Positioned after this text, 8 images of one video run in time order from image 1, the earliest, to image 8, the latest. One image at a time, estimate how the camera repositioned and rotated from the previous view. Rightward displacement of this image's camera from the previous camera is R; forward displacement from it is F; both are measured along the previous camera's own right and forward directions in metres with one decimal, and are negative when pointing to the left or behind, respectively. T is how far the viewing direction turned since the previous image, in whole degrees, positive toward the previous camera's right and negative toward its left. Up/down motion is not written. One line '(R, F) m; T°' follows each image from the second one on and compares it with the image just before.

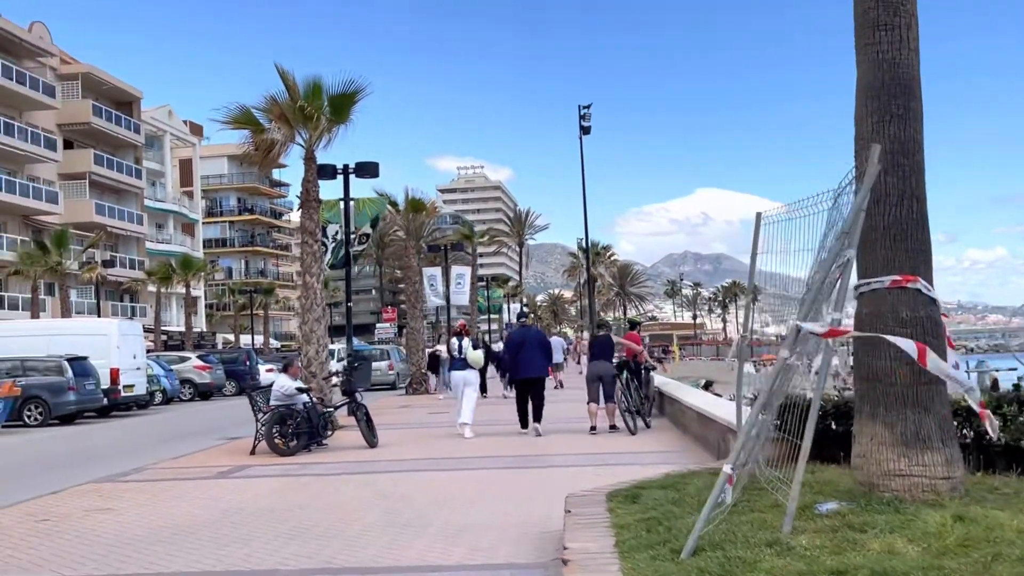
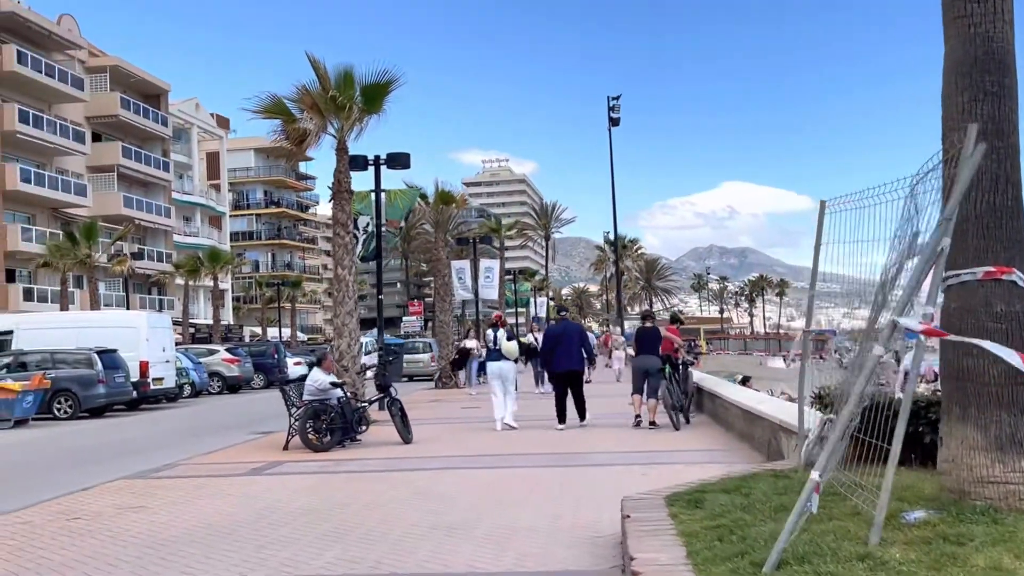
(-0.2, +0.3) m; -1°
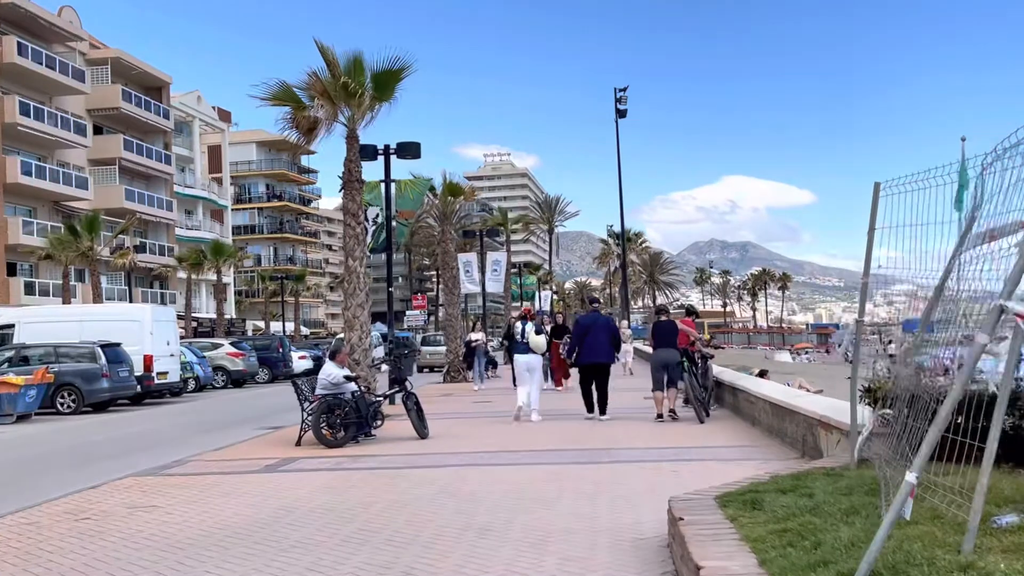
(-0.2, +0.4) m; 0°
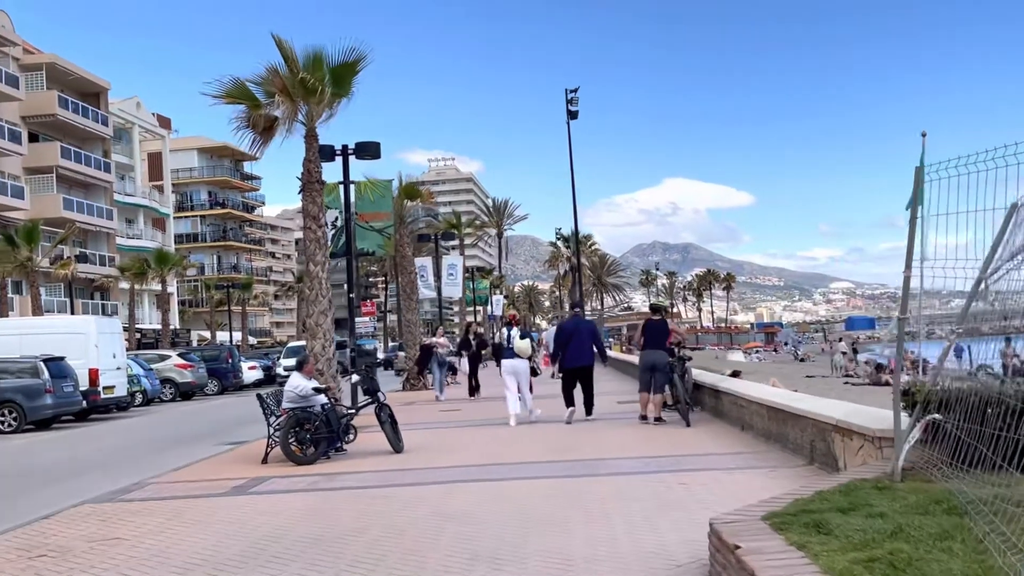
(-0.4, +0.6) m; +3°
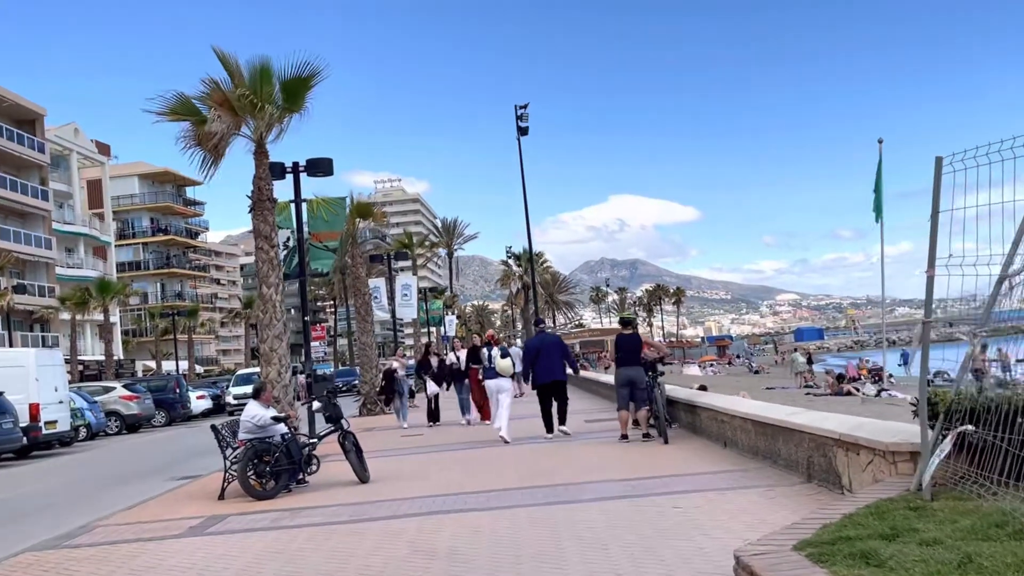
(-0.2, +0.6) m; +3°
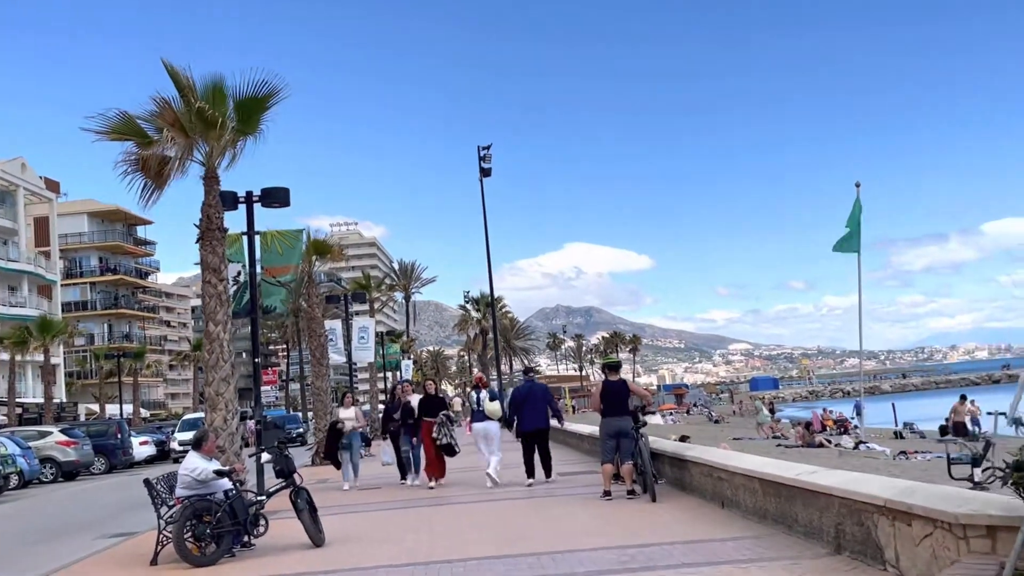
(-0.2, +1.1) m; +2°
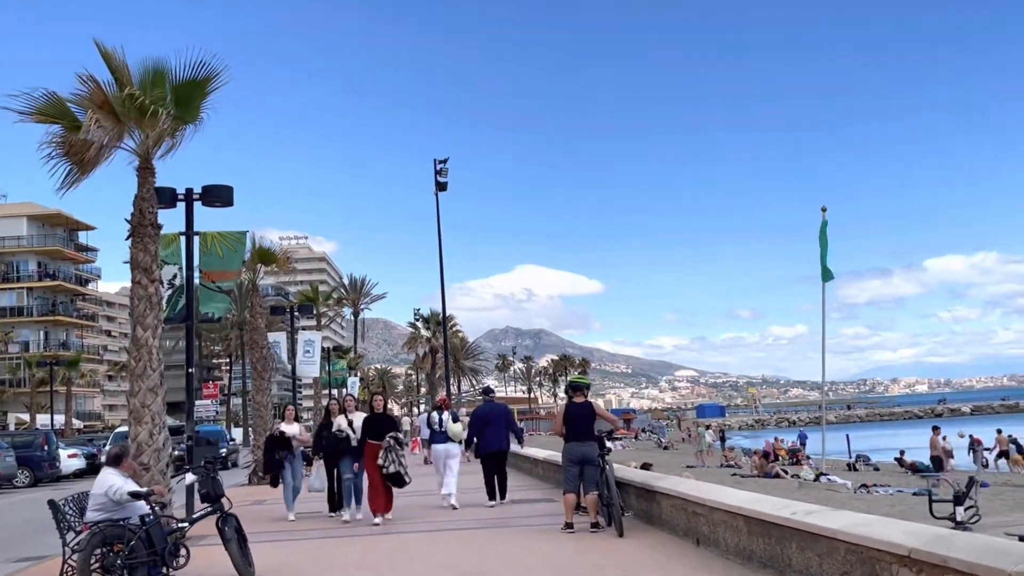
(-0.1, +1.0) m; +3°
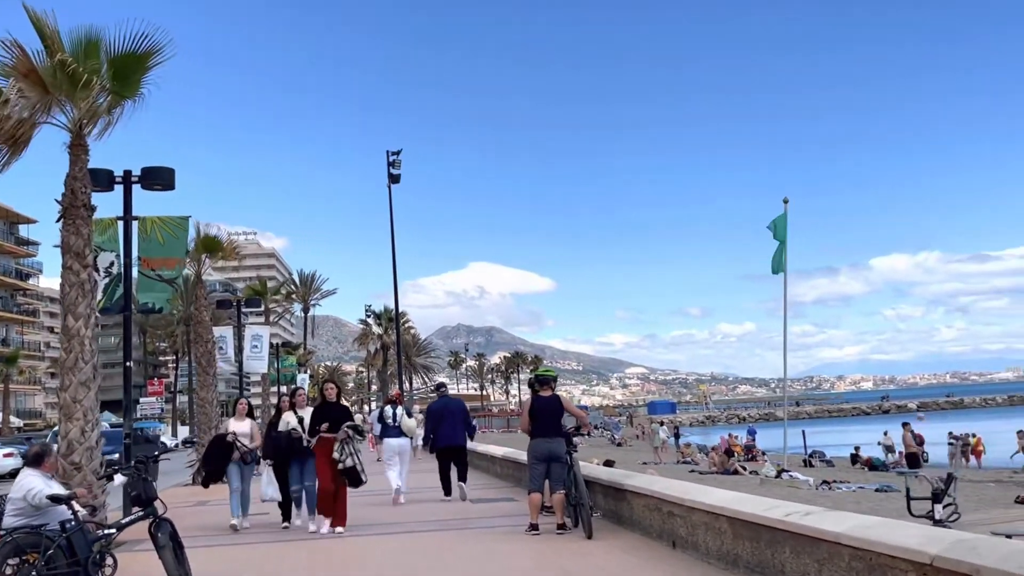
(-0.1, +0.7) m; +3°
